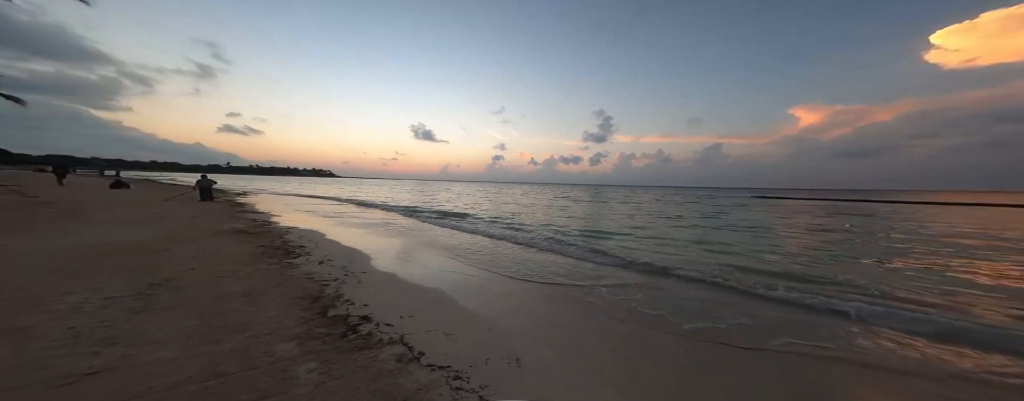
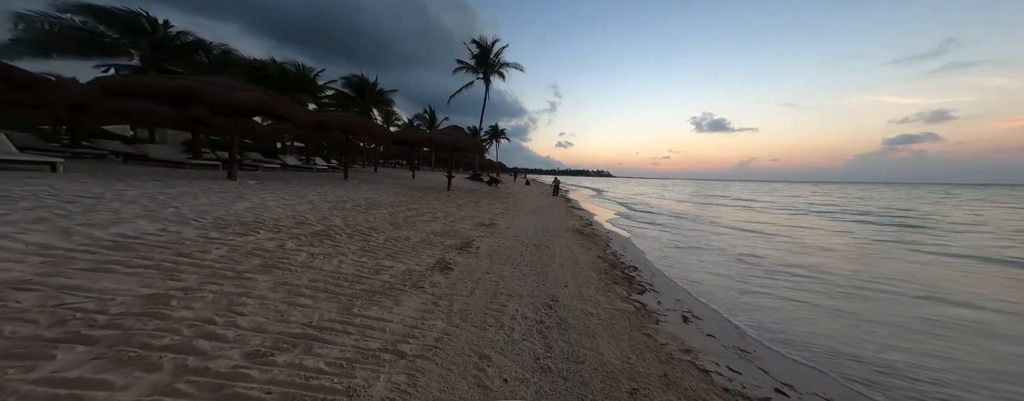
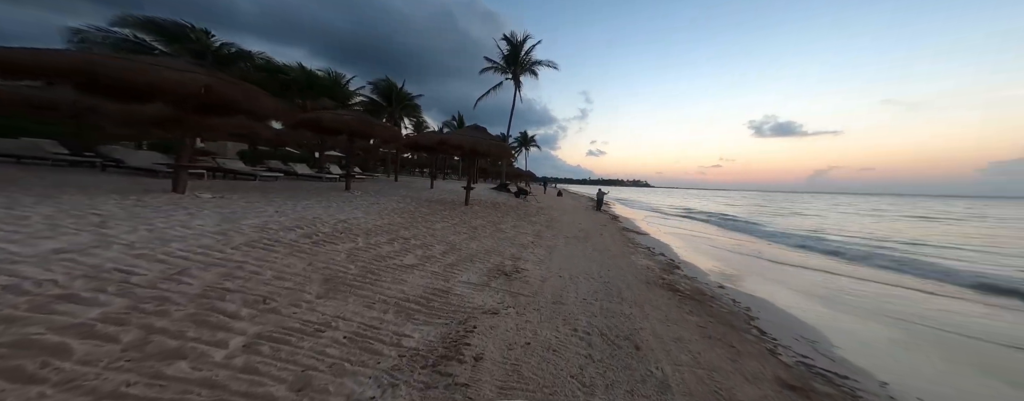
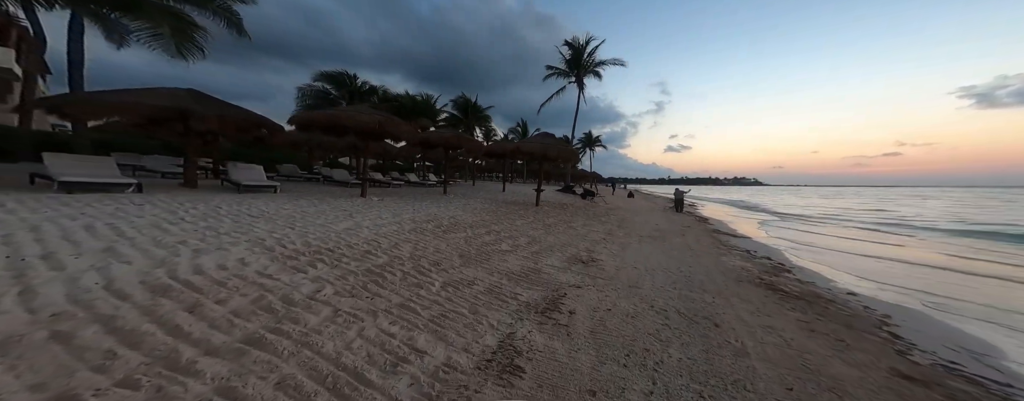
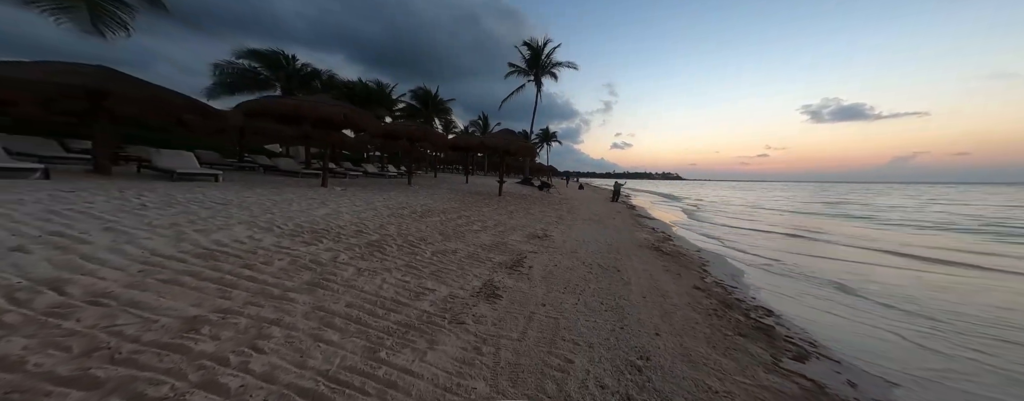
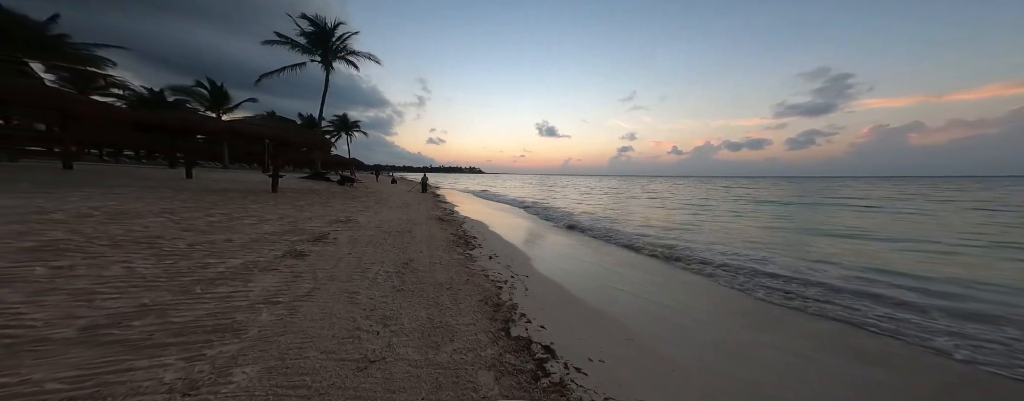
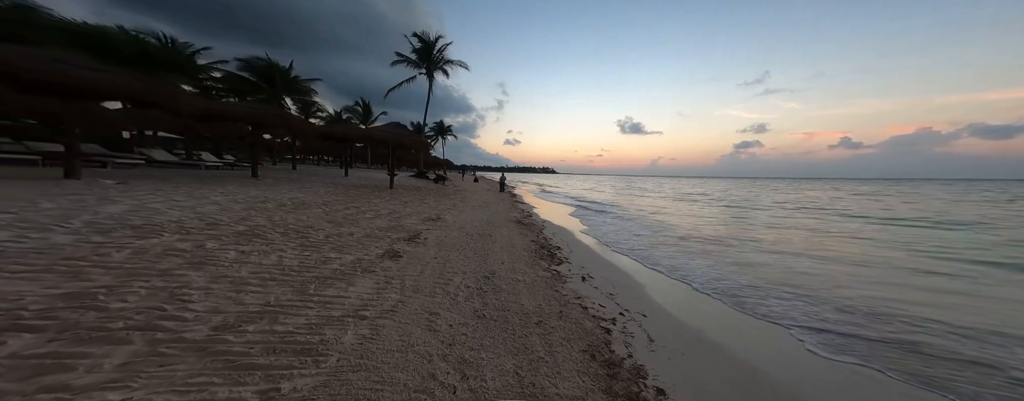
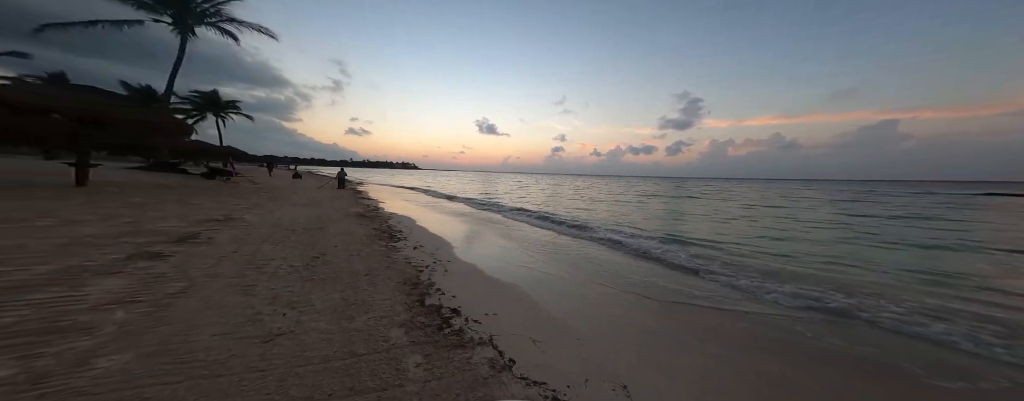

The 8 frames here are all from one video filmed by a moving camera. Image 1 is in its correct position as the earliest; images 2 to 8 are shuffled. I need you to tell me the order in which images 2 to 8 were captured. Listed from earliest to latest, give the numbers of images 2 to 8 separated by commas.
8, 6, 7, 2, 5, 4, 3
